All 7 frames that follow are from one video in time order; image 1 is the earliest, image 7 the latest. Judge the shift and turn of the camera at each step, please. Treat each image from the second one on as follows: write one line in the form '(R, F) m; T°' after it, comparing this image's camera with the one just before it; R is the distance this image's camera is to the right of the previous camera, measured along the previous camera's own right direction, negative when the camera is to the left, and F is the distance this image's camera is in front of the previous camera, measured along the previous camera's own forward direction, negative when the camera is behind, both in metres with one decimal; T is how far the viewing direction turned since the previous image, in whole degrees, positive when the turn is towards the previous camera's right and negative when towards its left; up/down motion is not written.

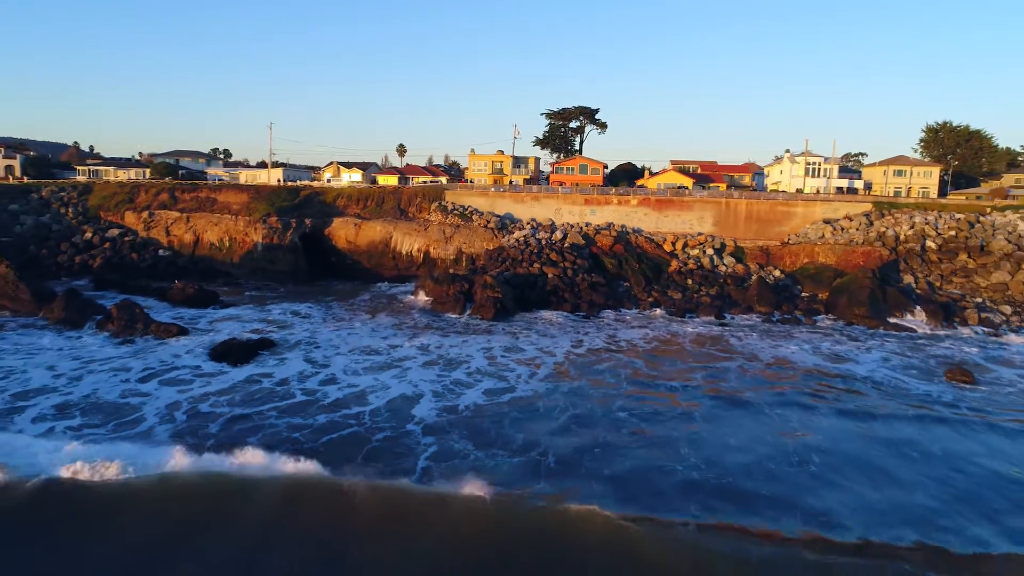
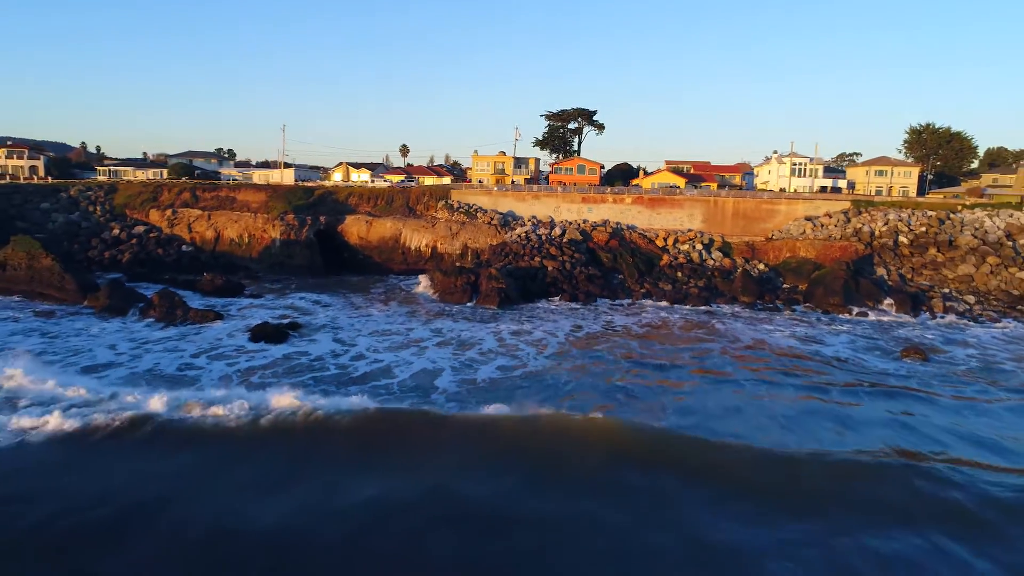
(-0.1, -0.7) m; 0°
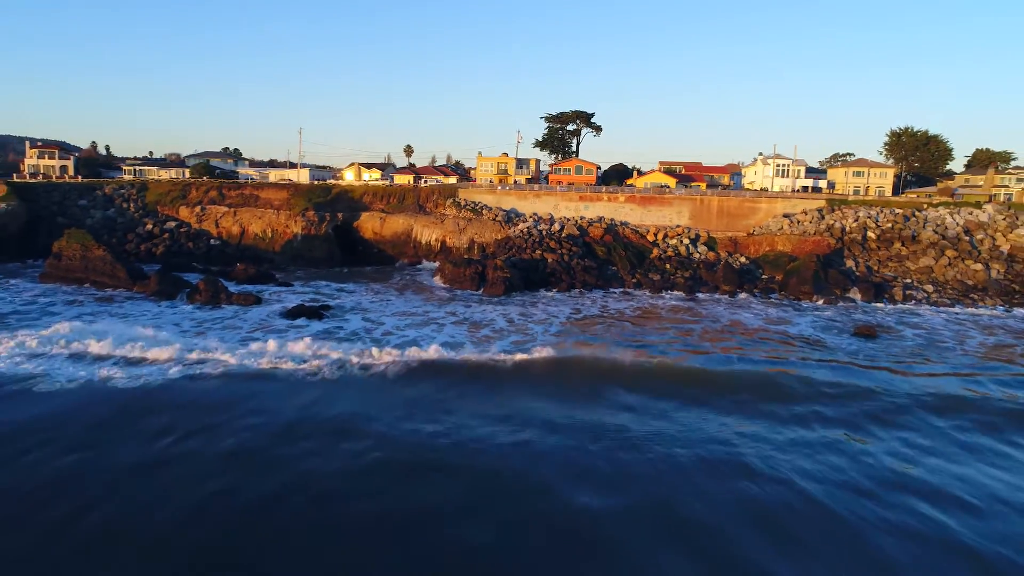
(-0.1, -1.0) m; 0°
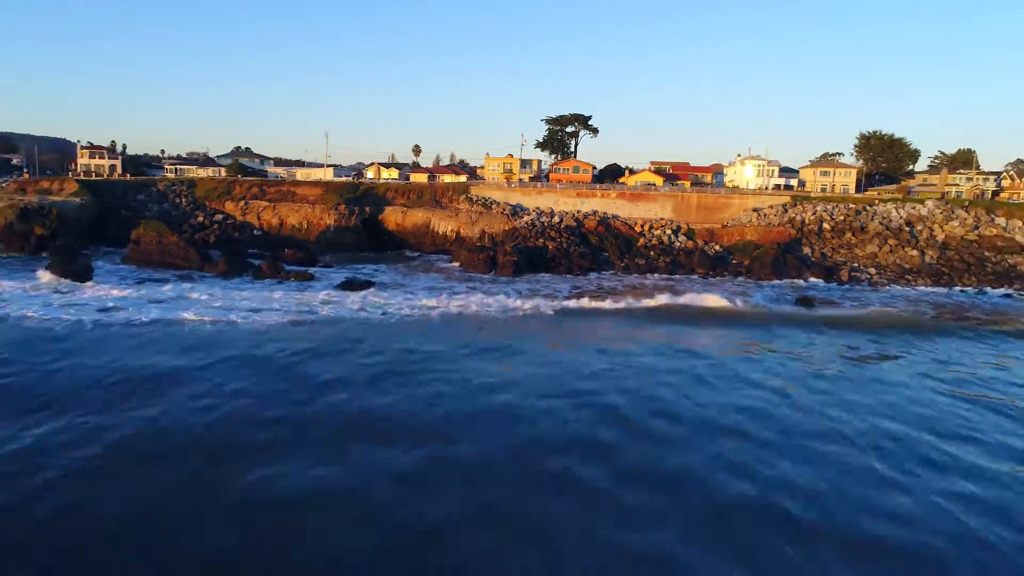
(-0.1, -1.8) m; 0°
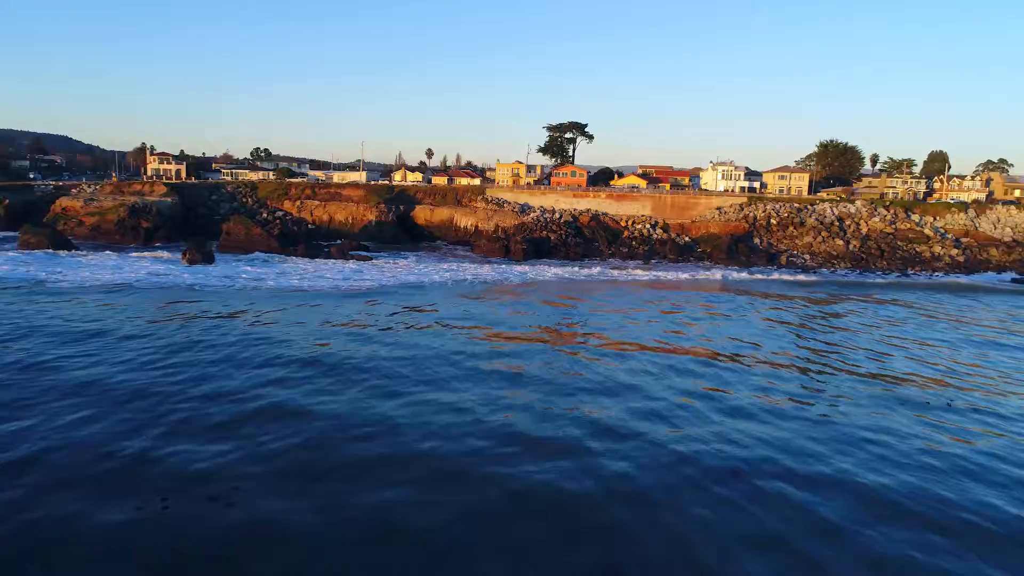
(-0.3, -3.2) m; 0°
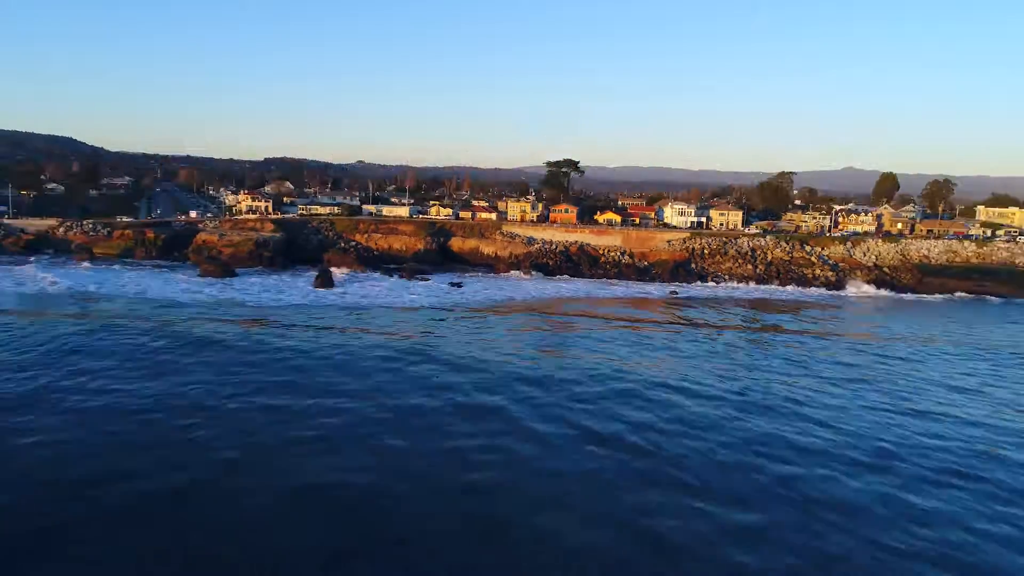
(-0.4, -6.7) m; 0°
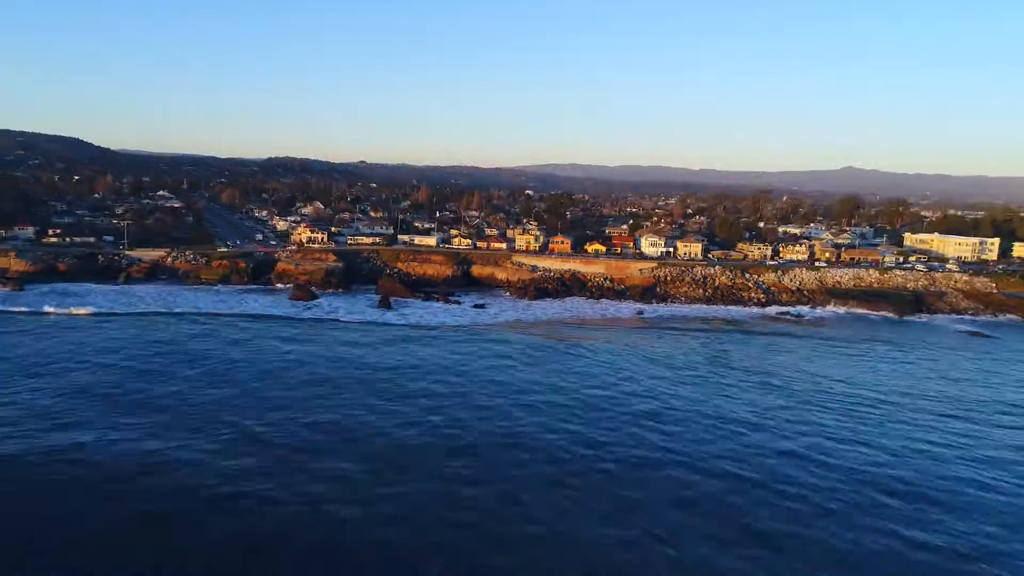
(-0.4, -6.9) m; 0°
